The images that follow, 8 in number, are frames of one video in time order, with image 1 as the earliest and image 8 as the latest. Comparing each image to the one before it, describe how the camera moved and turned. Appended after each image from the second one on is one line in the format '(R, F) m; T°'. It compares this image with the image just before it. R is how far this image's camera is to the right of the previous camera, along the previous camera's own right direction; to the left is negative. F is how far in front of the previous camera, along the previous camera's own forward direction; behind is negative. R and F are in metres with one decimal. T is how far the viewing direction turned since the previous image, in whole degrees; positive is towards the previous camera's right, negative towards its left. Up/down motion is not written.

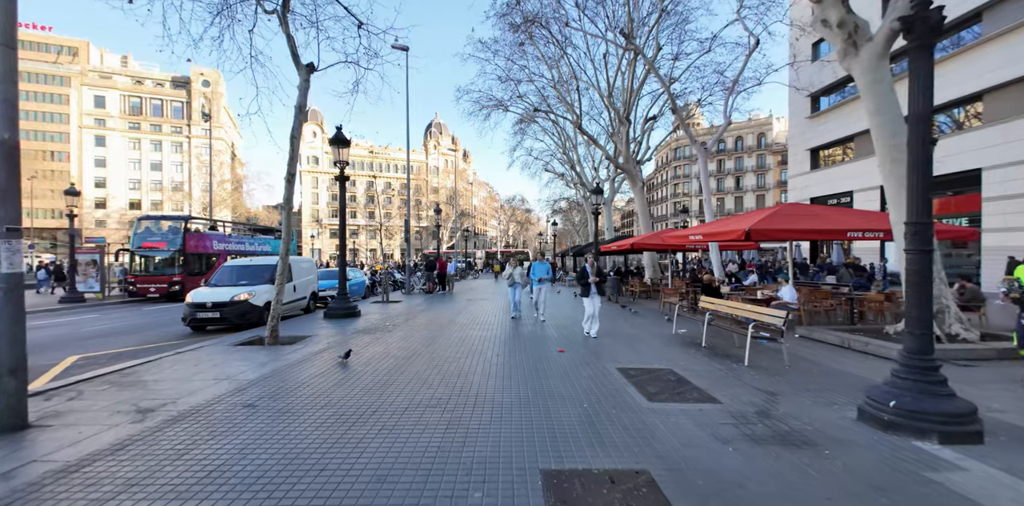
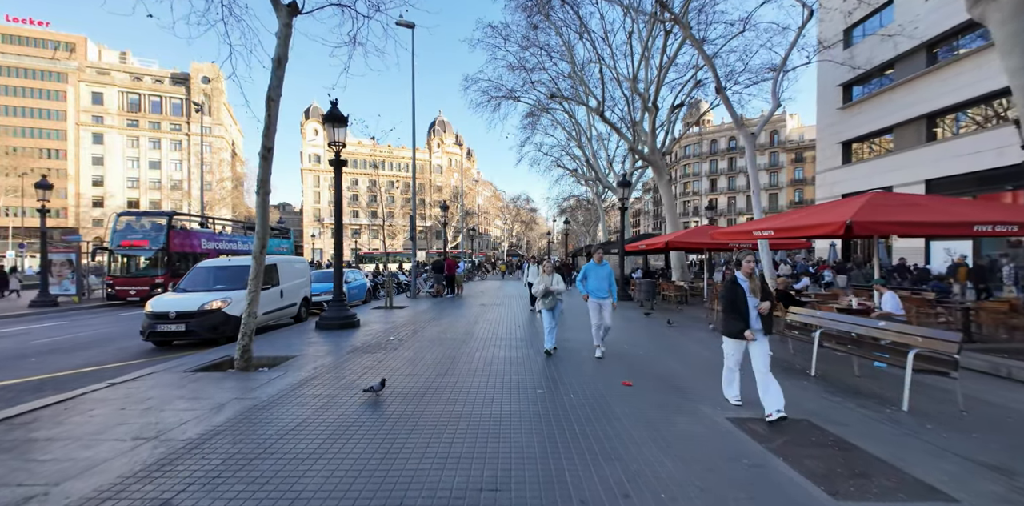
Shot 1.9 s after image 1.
(-0.7, +1.9) m; 0°
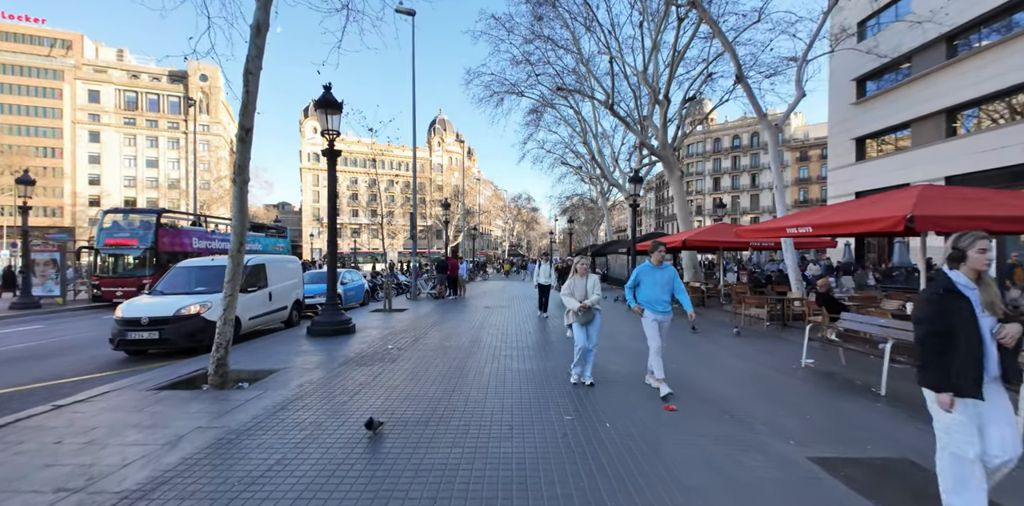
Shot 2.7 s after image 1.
(-0.2, +0.8) m; 0°
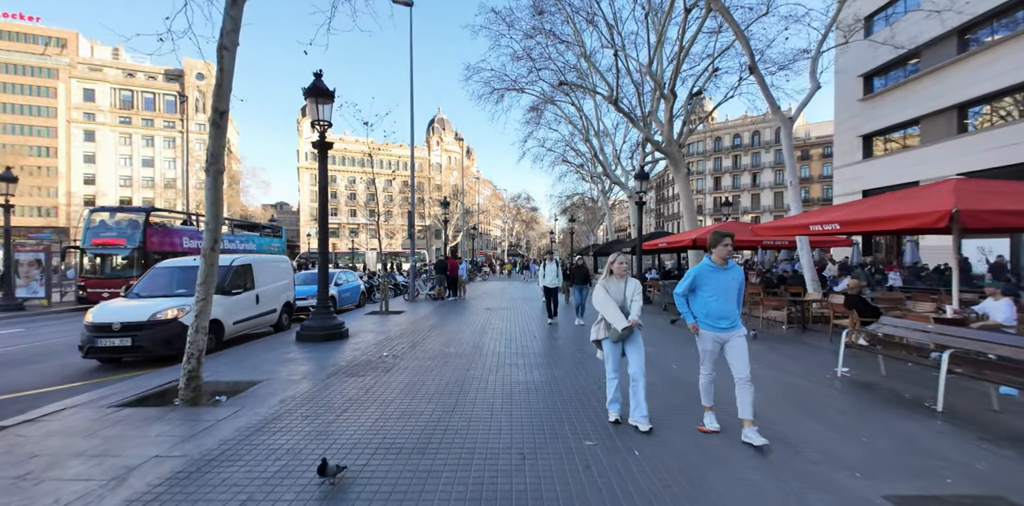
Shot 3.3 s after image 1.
(-0.1, +0.6) m; 0°
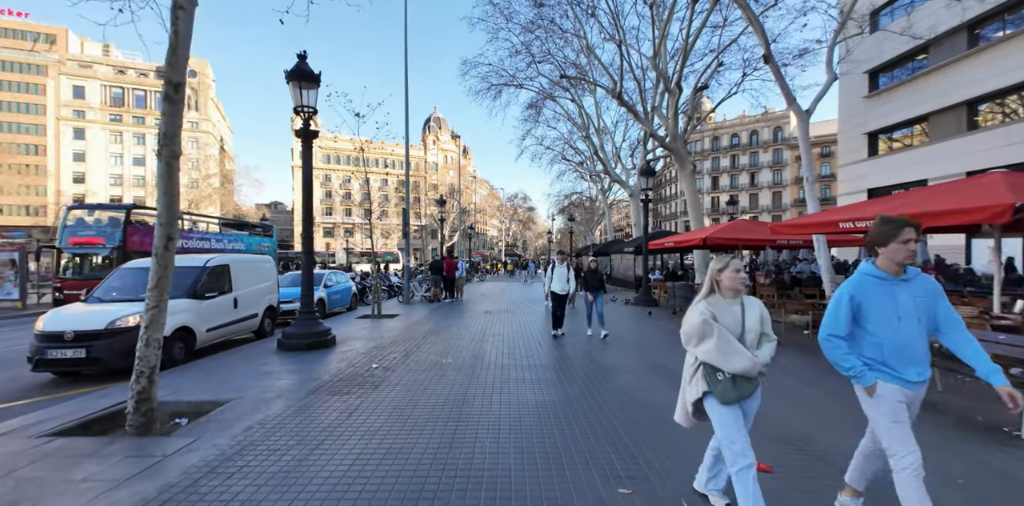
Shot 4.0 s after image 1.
(-0.1, +0.7) m; +1°
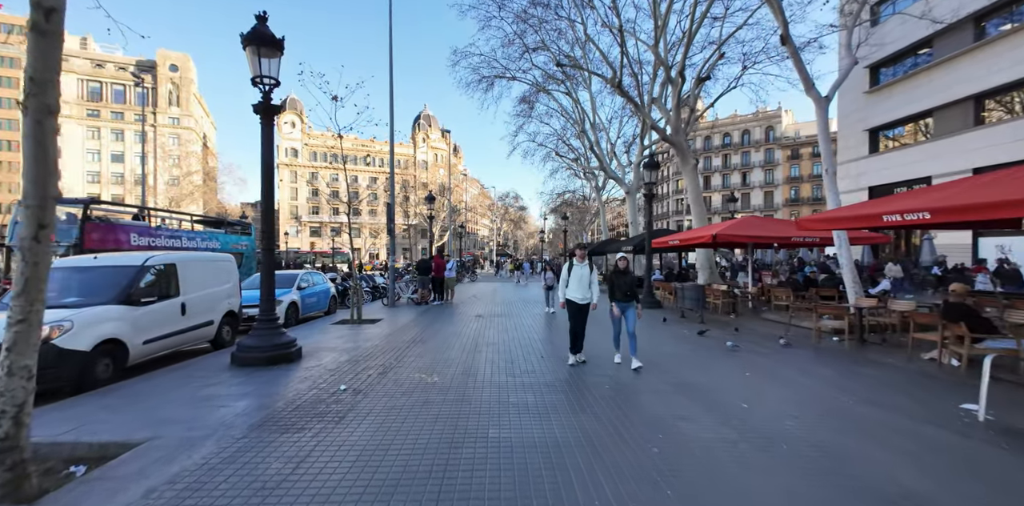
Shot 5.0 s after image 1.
(-0.1, +1.1) m; +1°
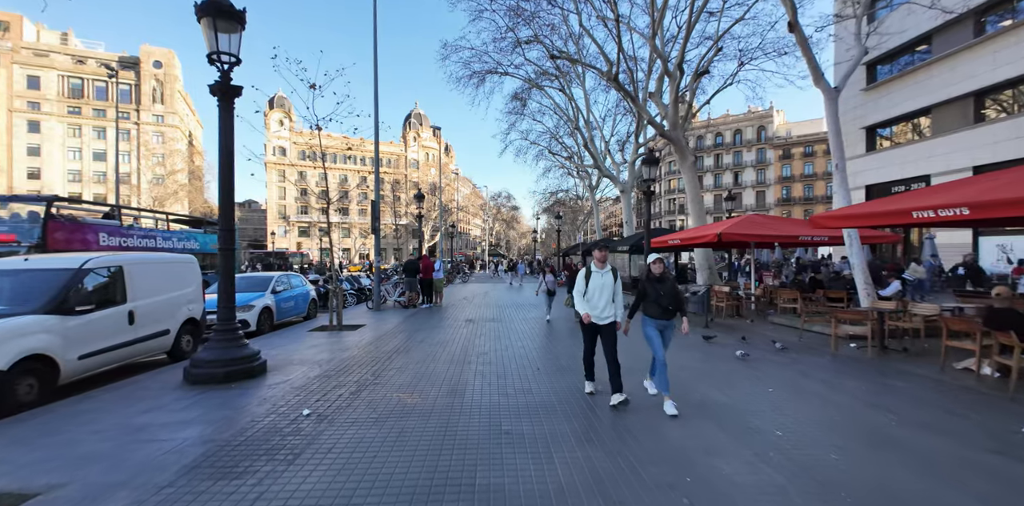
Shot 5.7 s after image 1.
(0.0, +0.7) m; +1°
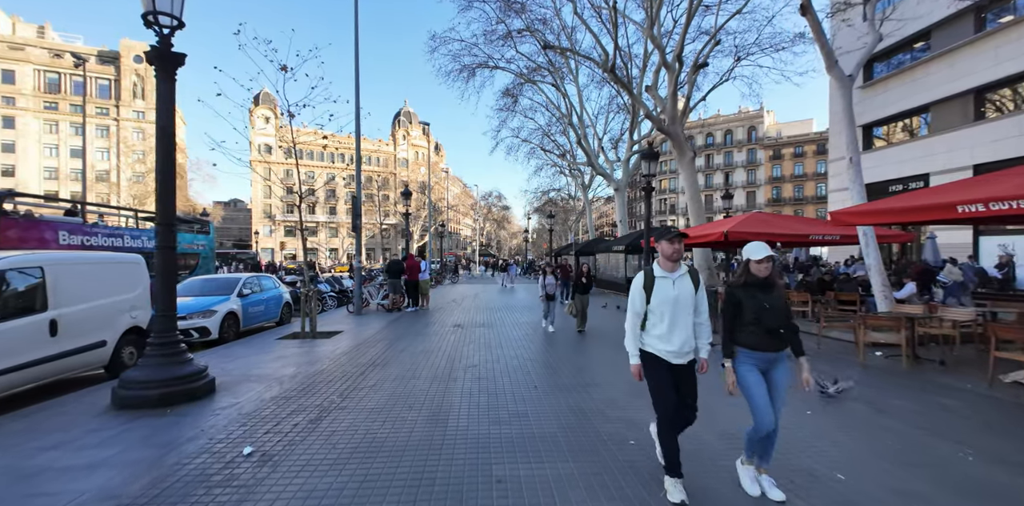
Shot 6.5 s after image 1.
(0.0, +0.8) m; +1°
